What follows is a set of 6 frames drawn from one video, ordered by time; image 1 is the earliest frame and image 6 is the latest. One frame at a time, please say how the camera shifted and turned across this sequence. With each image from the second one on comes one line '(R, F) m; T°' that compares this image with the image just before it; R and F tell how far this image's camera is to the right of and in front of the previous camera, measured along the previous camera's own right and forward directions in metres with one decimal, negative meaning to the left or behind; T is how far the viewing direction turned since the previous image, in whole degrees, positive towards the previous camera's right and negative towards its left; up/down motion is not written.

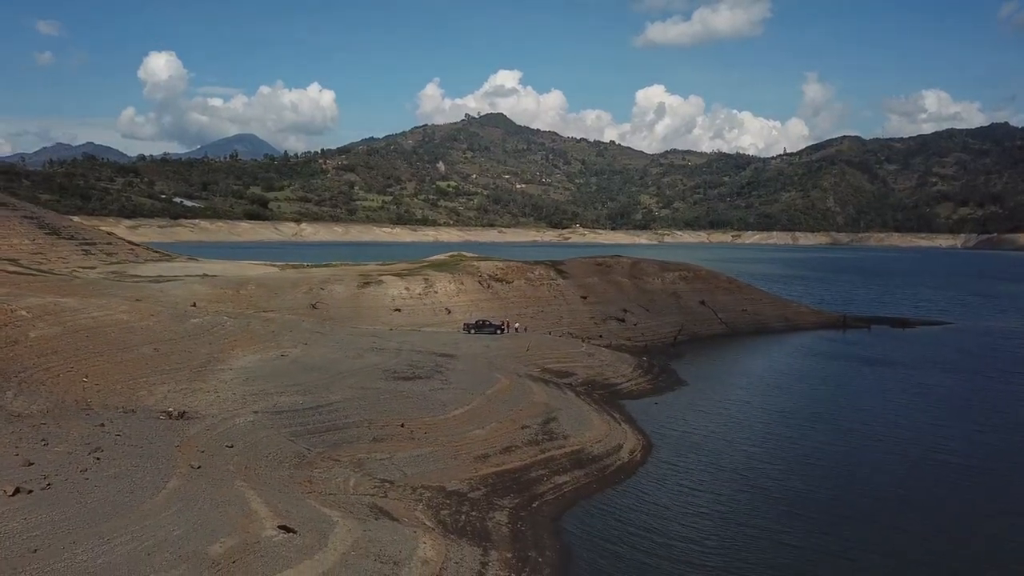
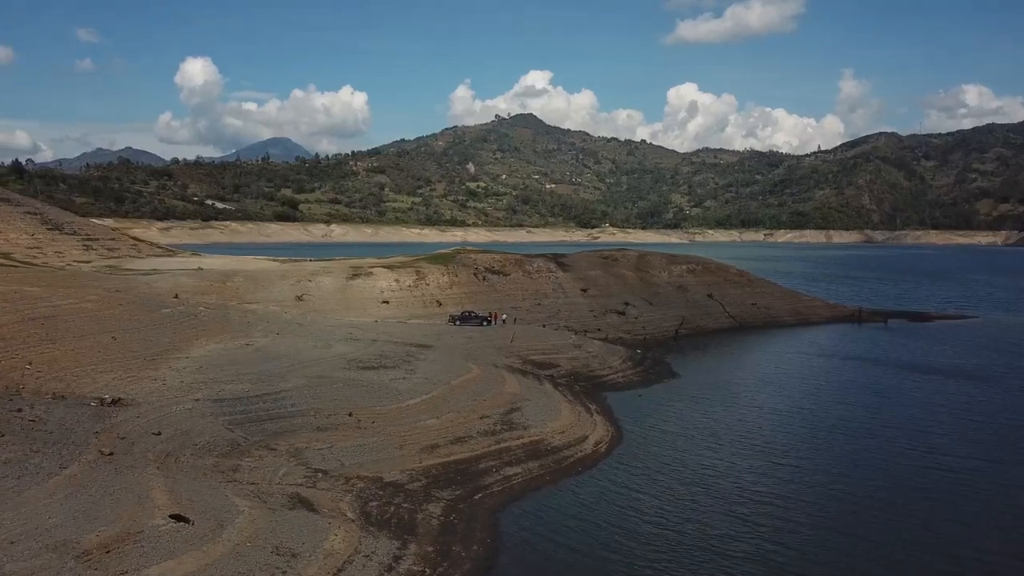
(+1.9, +1.1) m; -2°
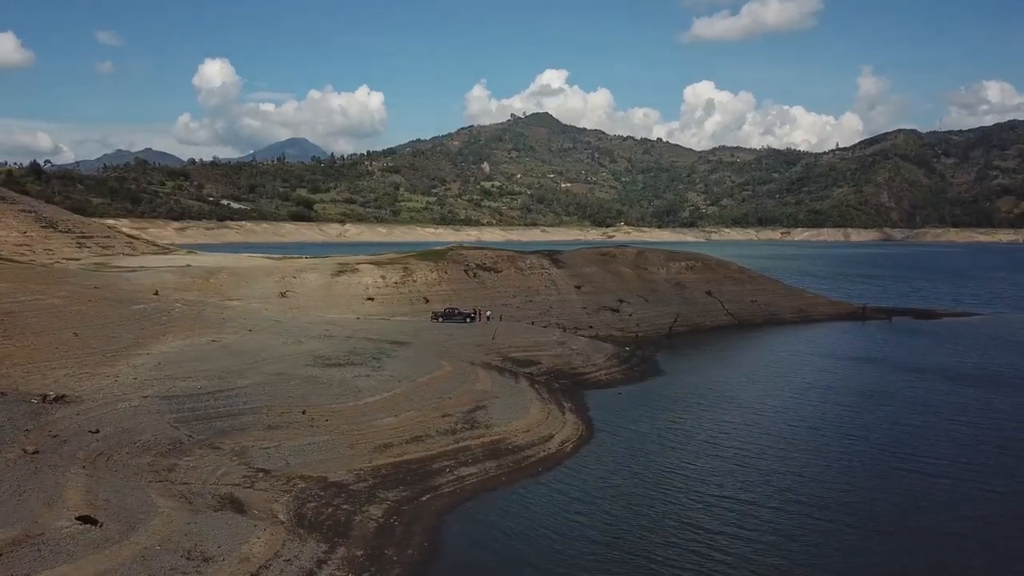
(+1.4, +0.7) m; -1°
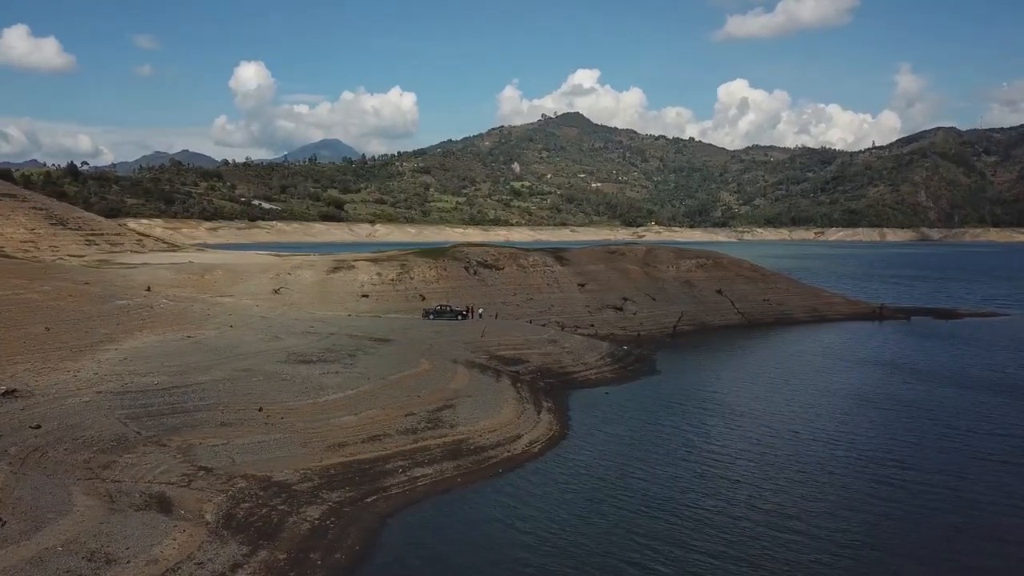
(+1.6, +0.7) m; -2°
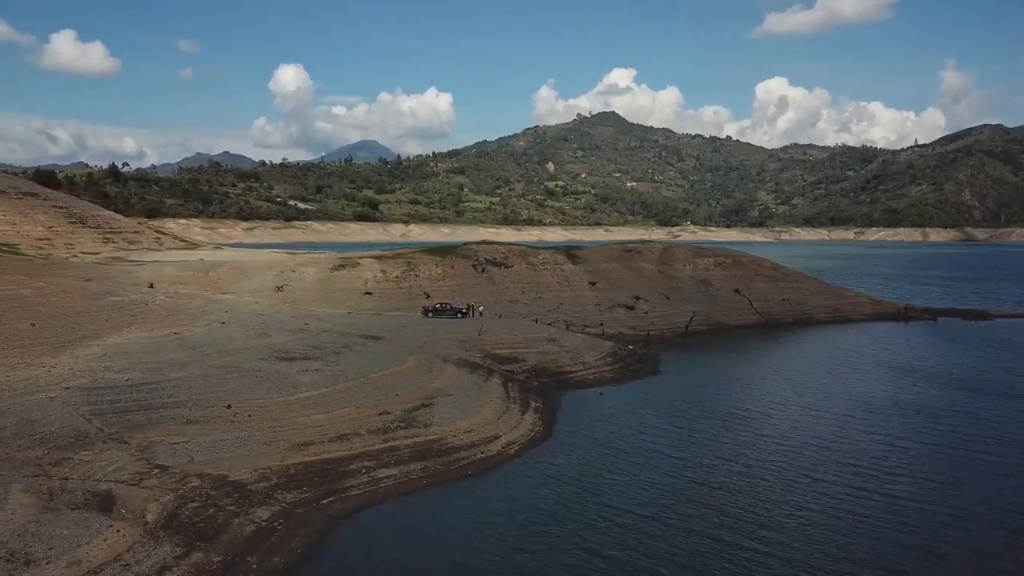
(+1.4, +0.7) m; -3°
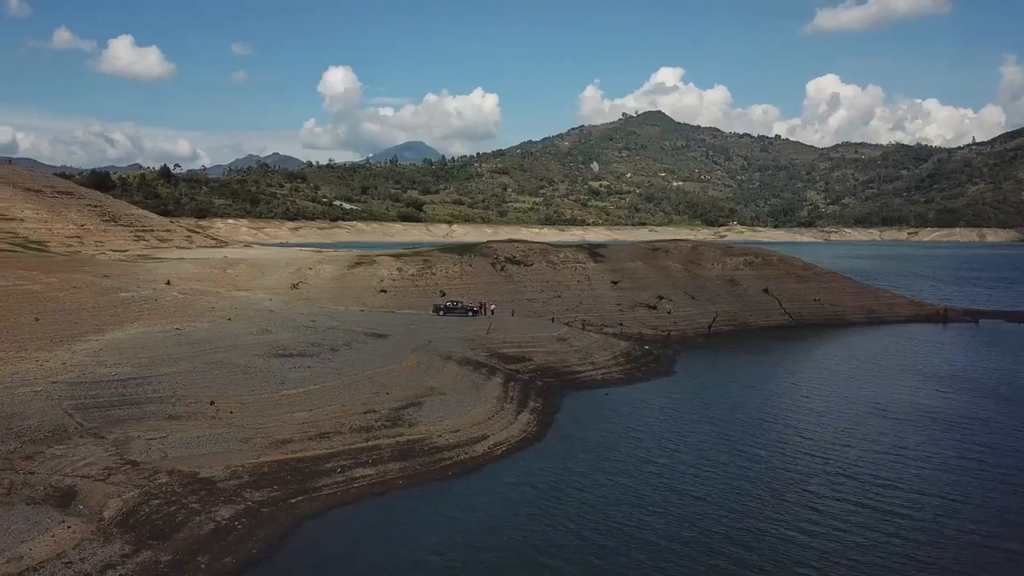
(+1.3, +0.6) m; -3°
